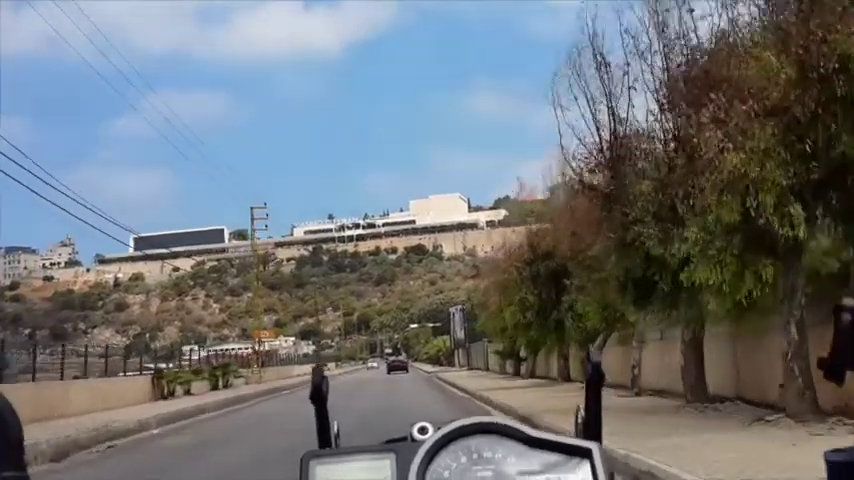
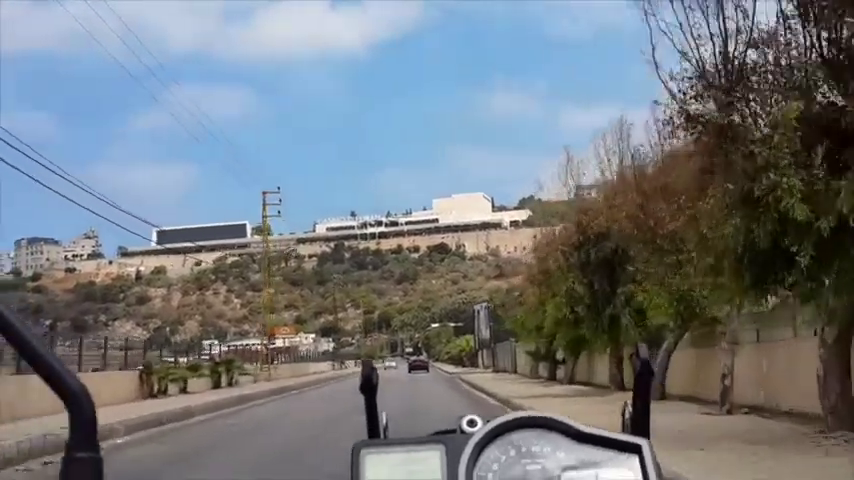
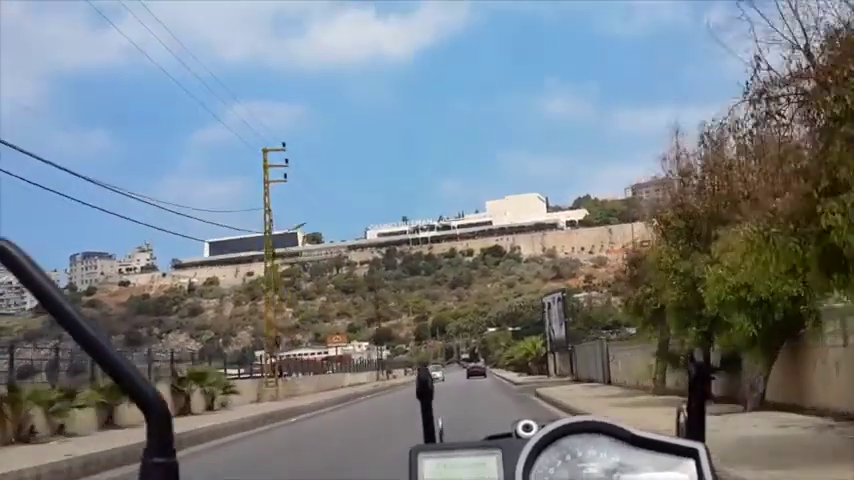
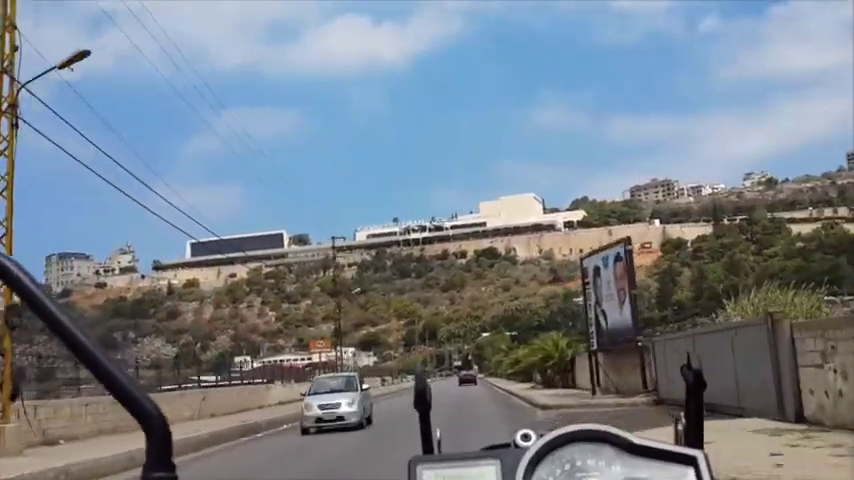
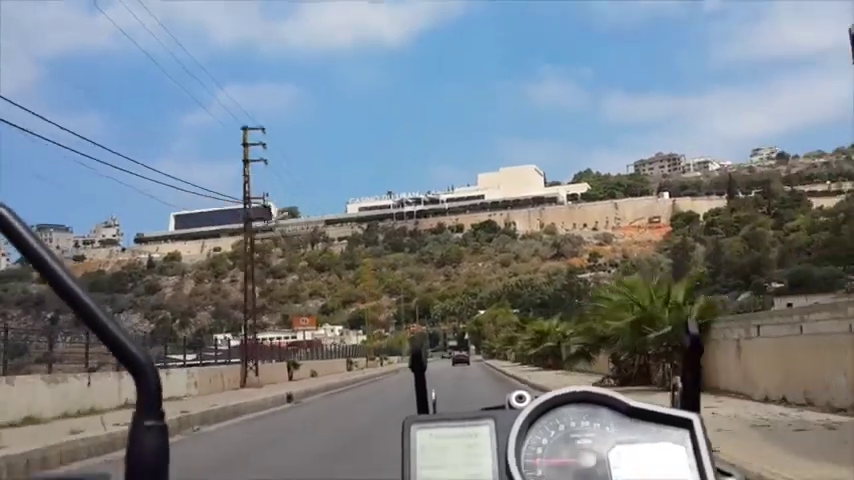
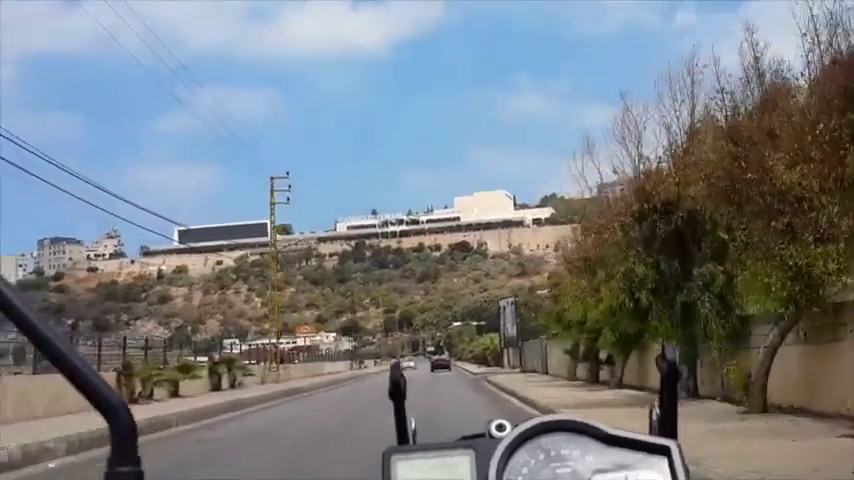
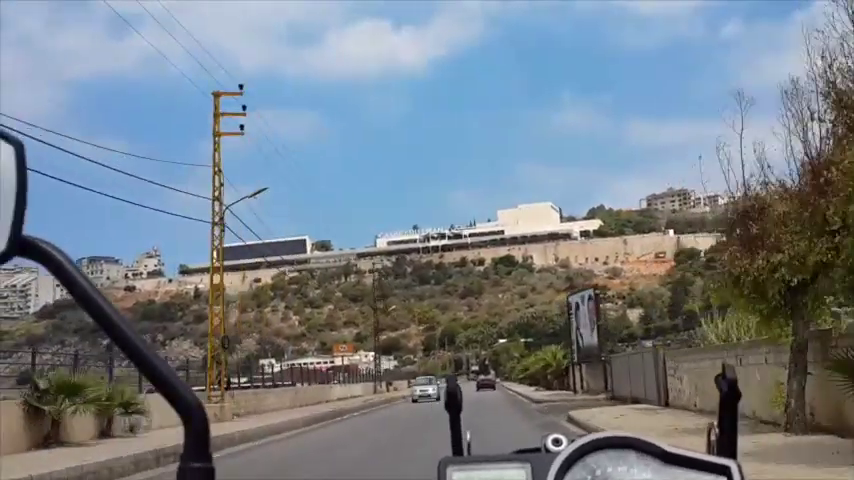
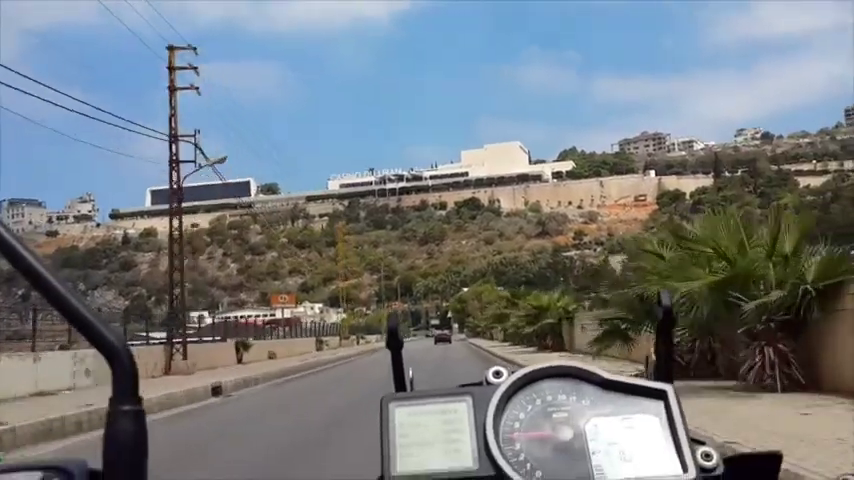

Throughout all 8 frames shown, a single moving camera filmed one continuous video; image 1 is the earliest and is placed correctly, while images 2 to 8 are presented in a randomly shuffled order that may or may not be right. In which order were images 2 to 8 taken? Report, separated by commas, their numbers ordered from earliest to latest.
2, 6, 3, 7, 4, 5, 8
